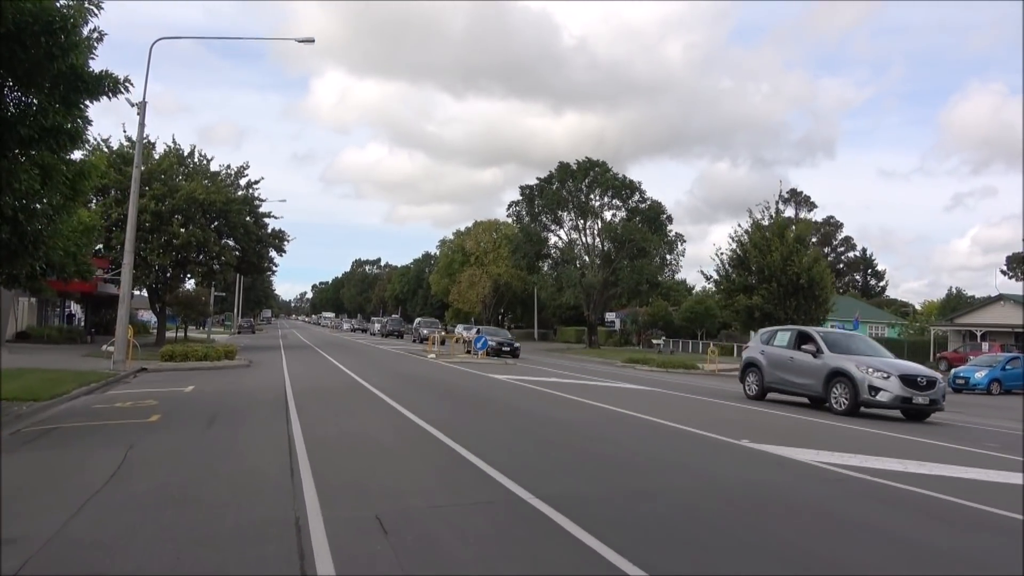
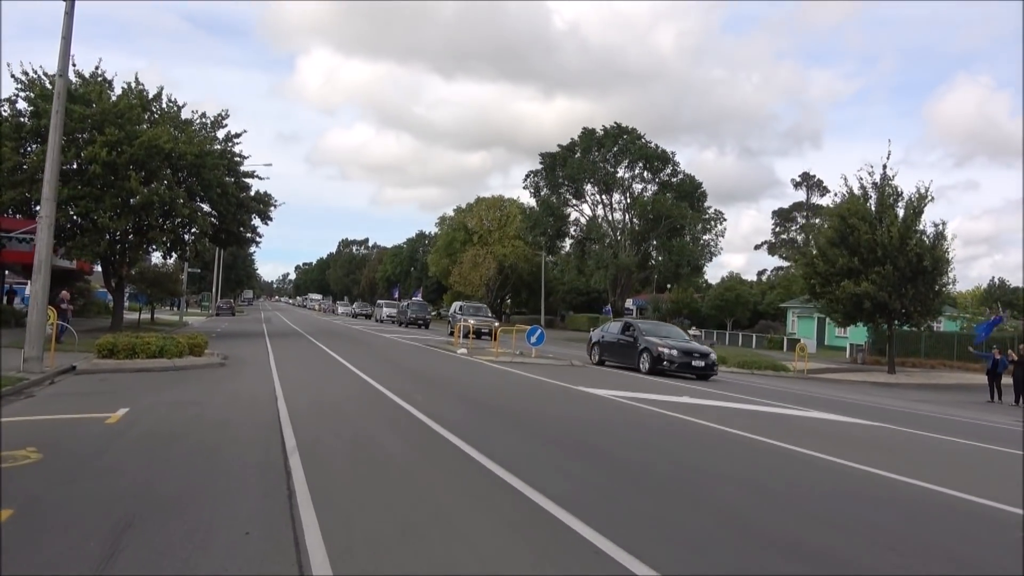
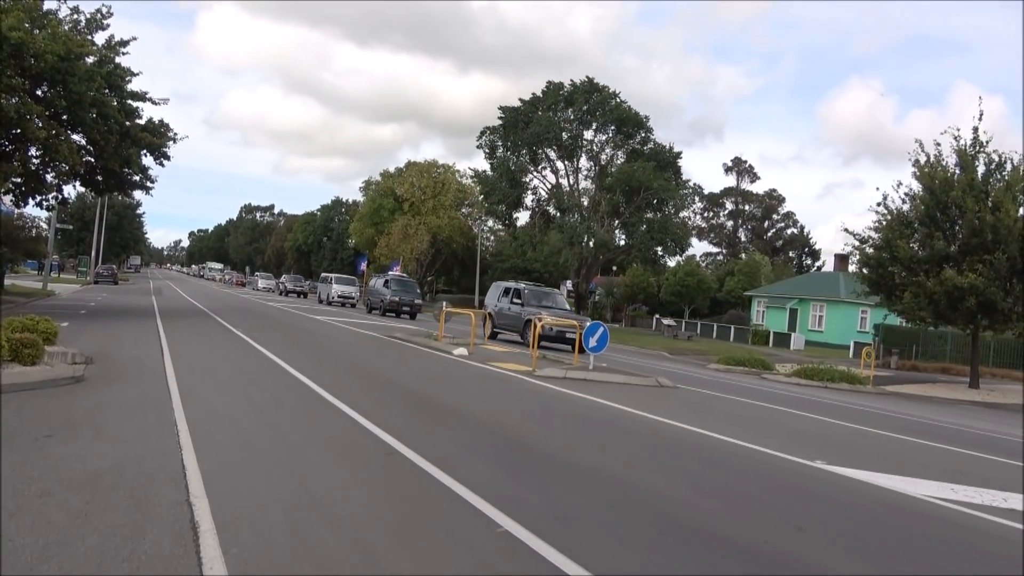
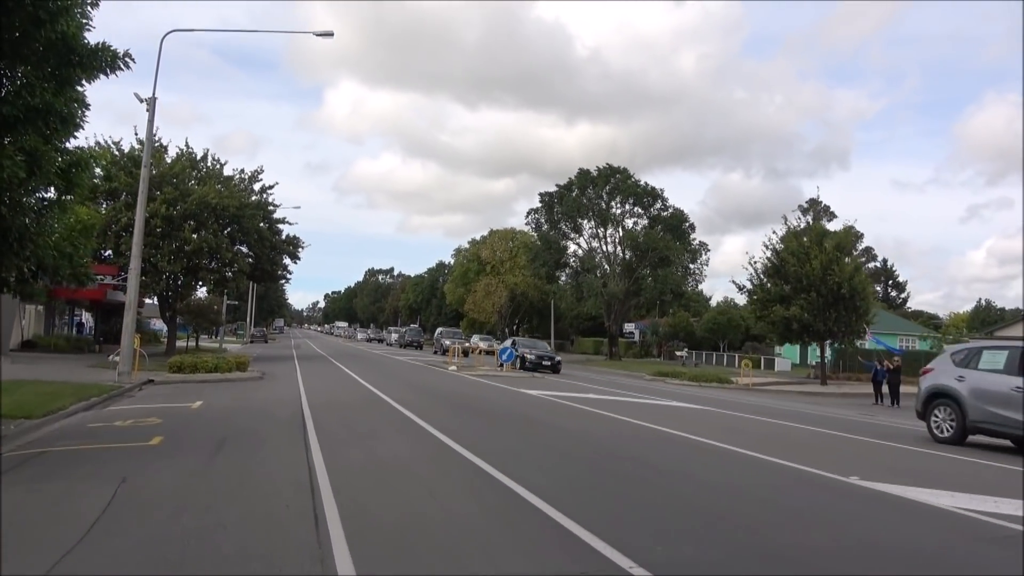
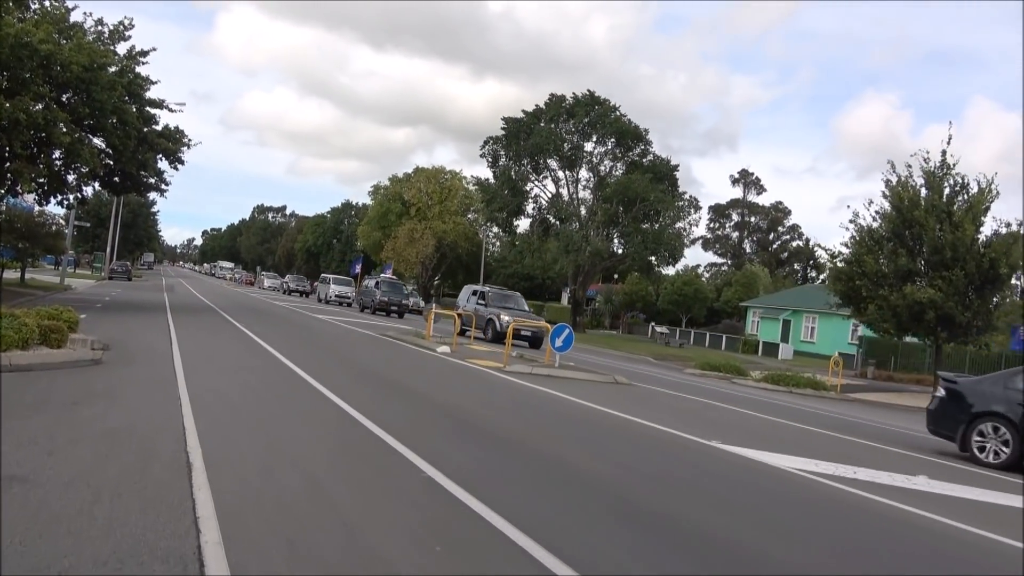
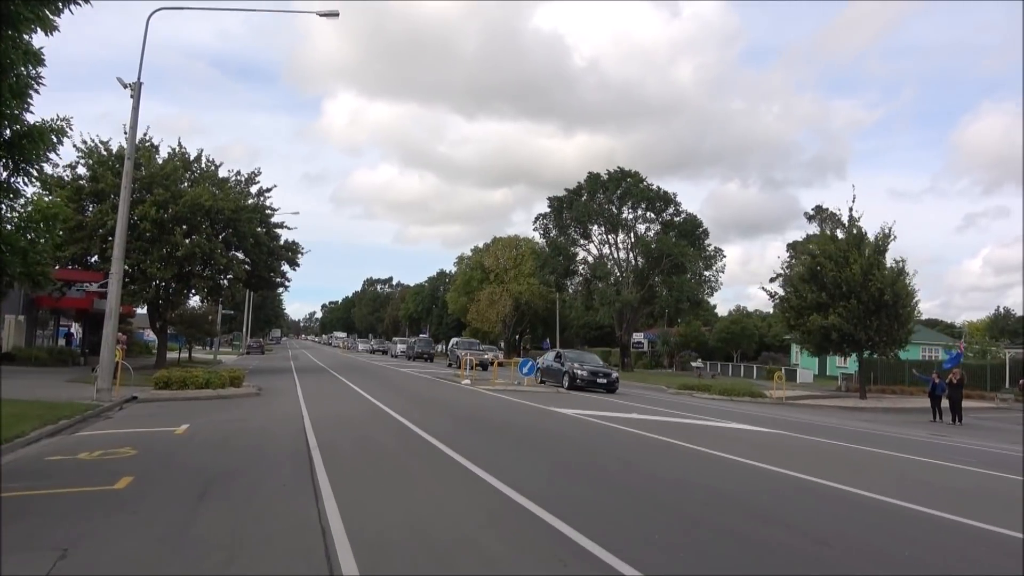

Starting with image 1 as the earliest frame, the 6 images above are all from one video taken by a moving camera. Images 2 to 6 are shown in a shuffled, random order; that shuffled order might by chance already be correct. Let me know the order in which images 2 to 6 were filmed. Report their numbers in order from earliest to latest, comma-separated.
4, 6, 2, 5, 3
